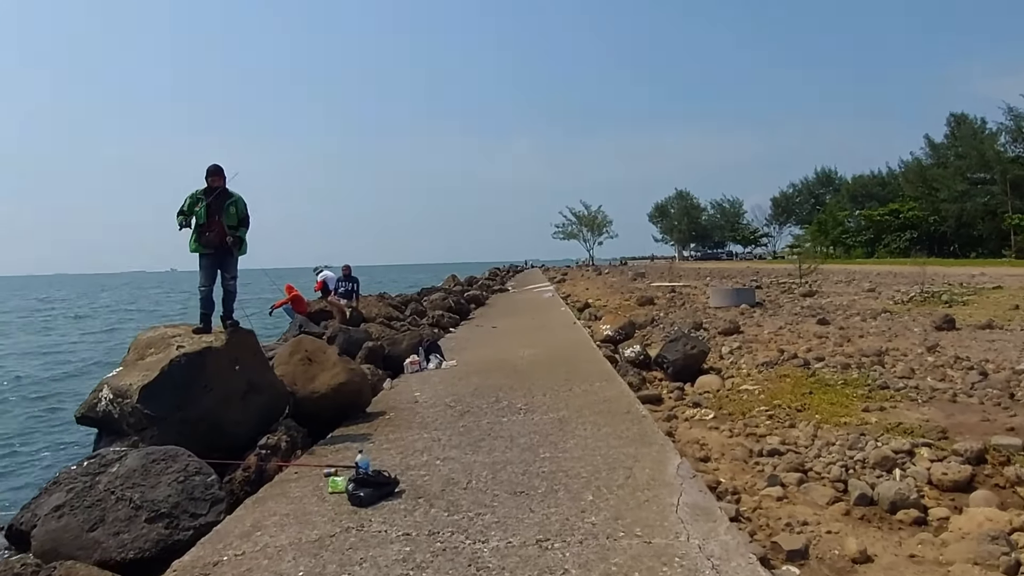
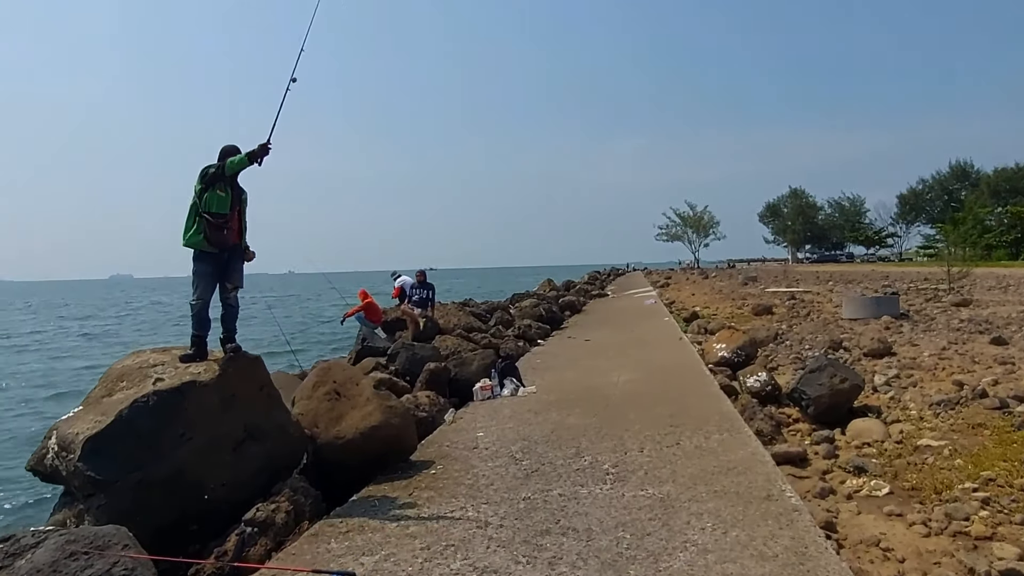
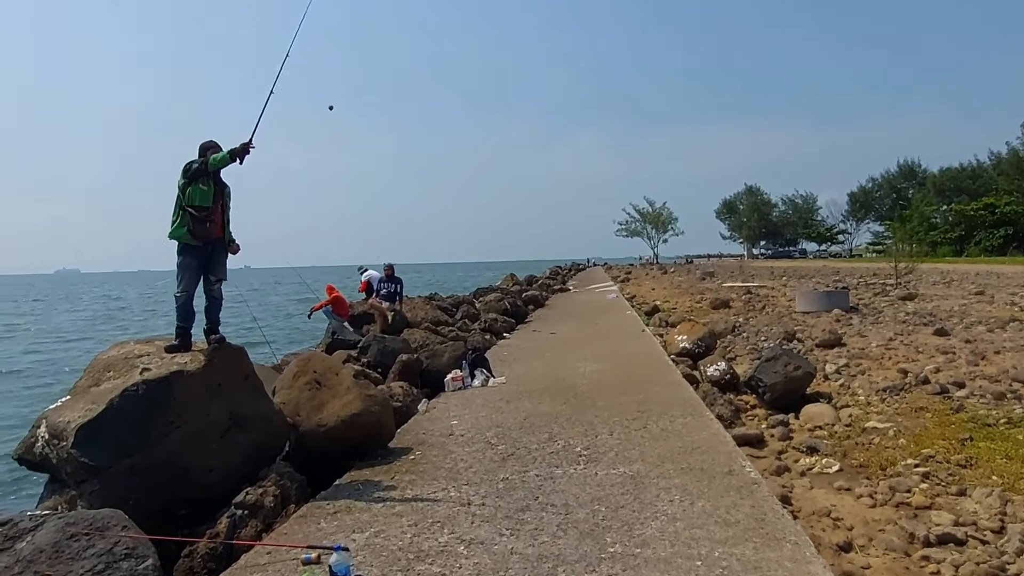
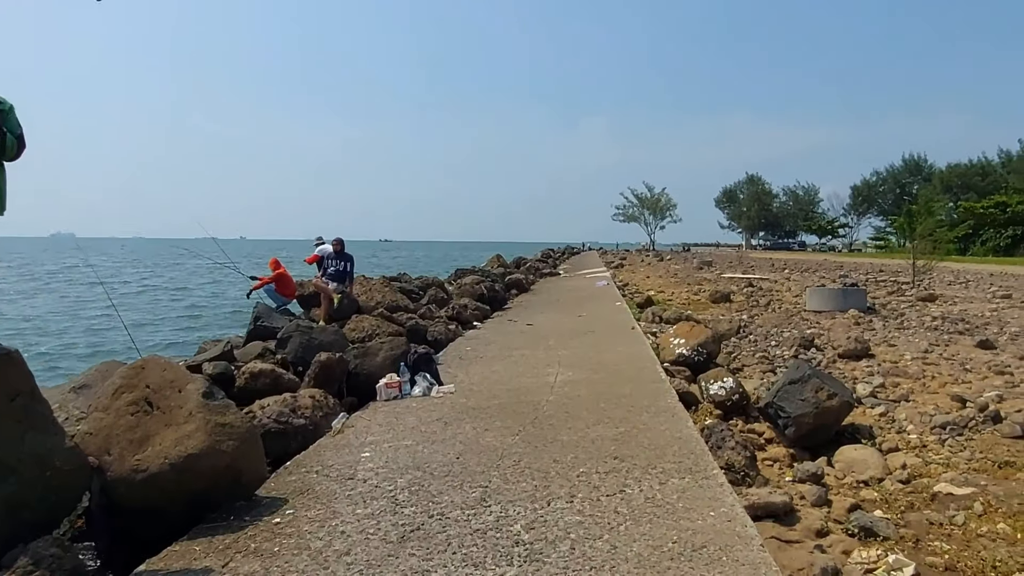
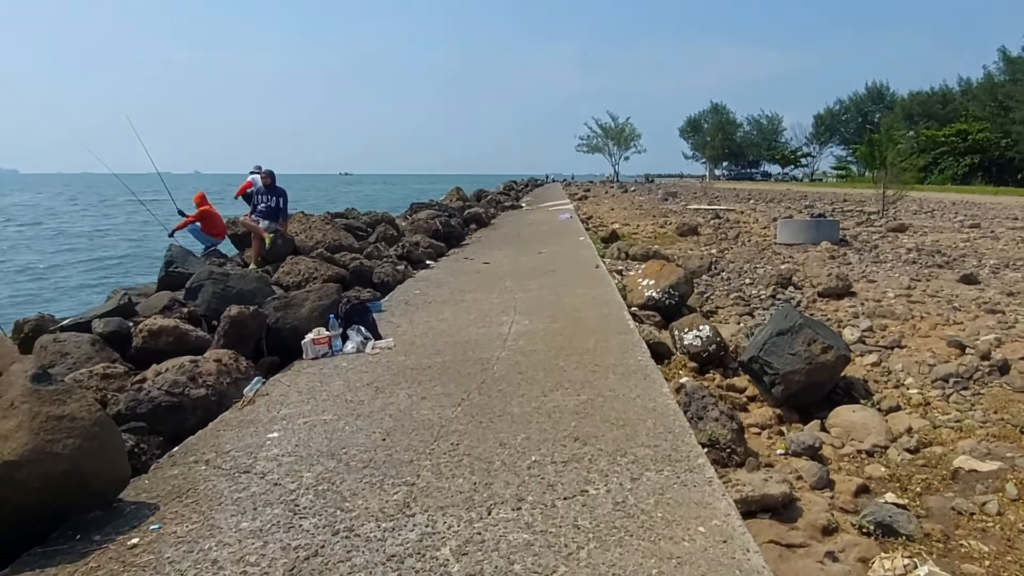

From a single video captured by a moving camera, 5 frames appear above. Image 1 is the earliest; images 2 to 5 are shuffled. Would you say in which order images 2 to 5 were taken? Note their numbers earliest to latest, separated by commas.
3, 2, 4, 5
